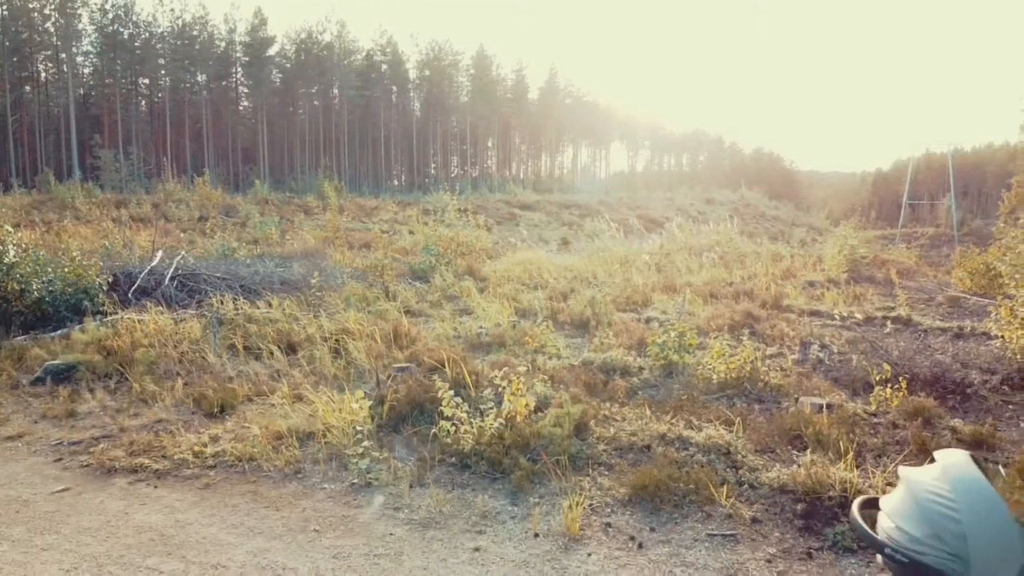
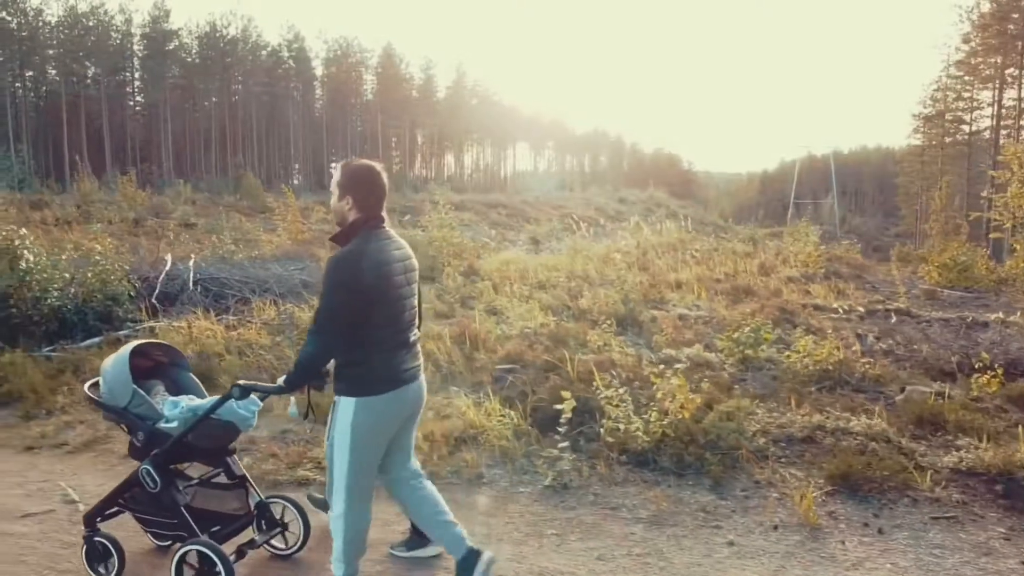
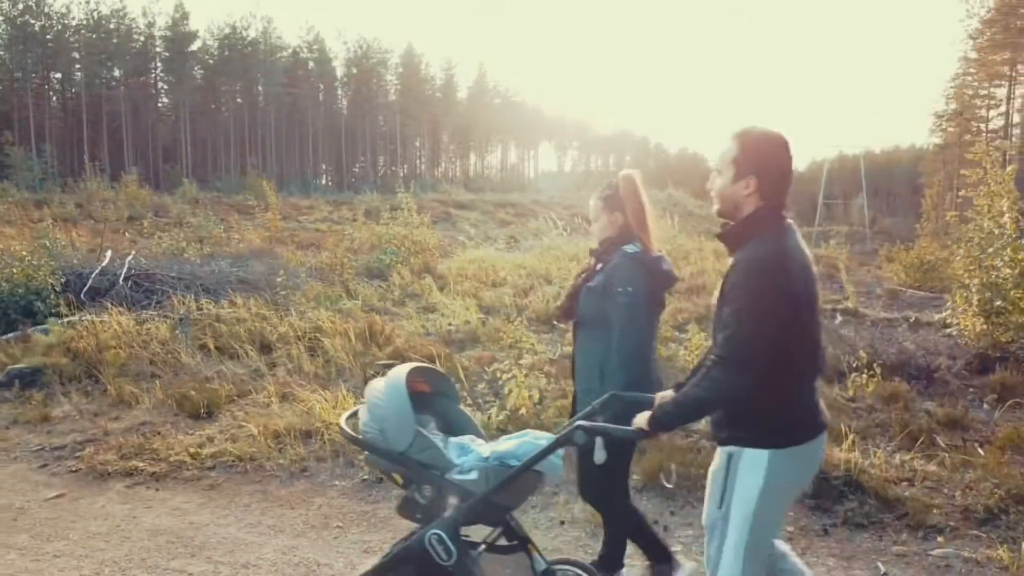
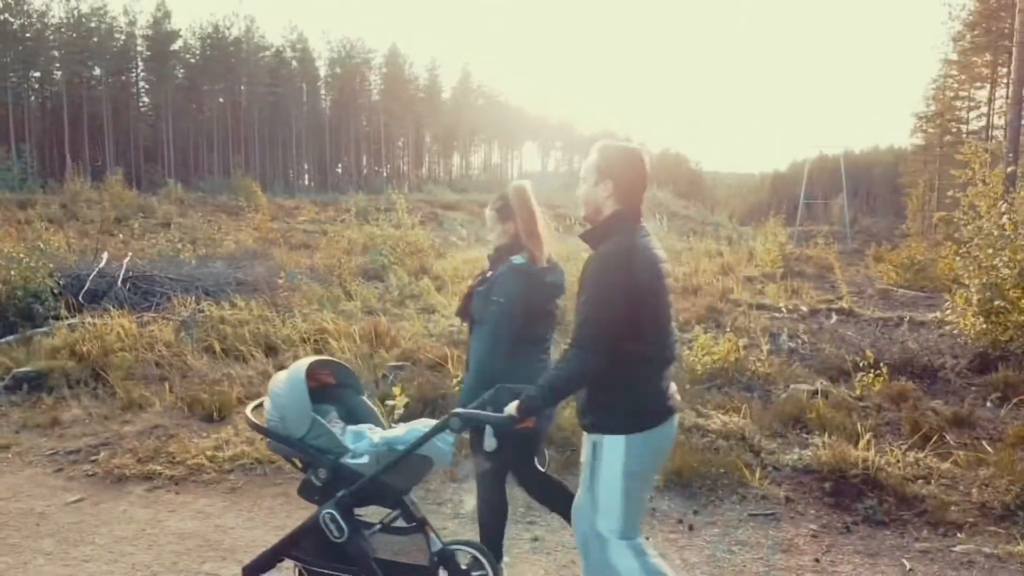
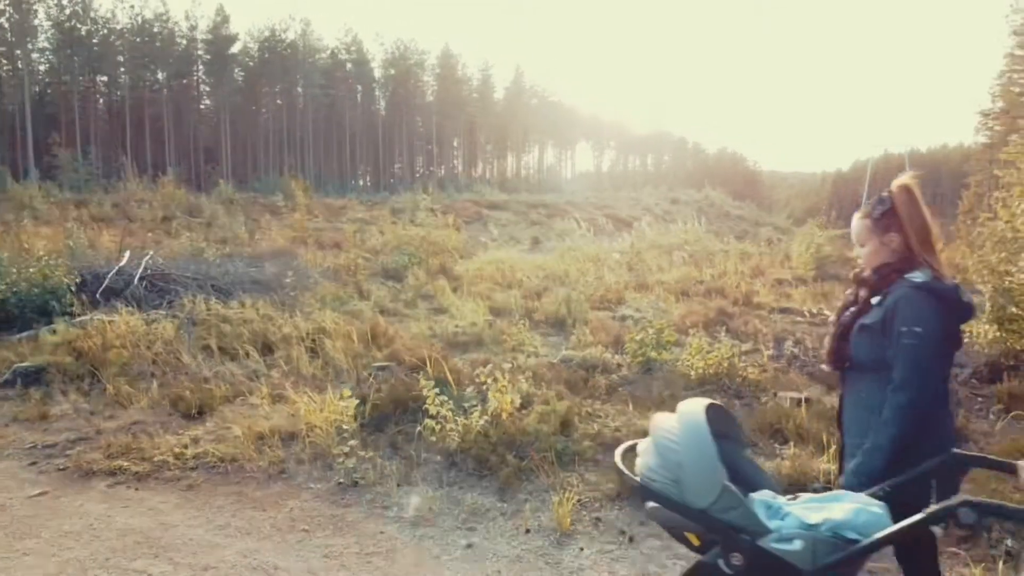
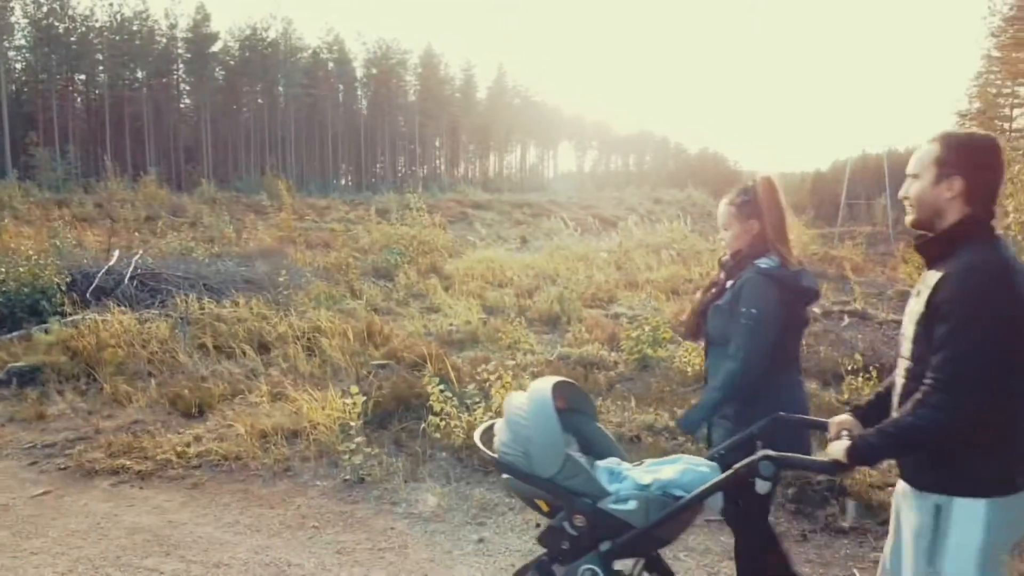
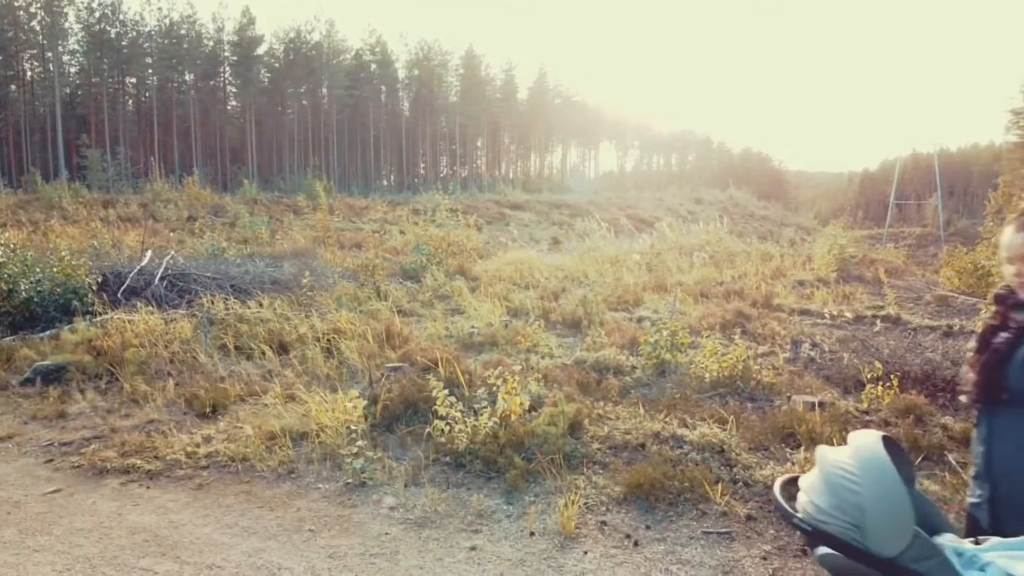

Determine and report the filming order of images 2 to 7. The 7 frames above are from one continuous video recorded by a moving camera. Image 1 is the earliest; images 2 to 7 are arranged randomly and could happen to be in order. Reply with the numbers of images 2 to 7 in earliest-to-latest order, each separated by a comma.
7, 5, 6, 3, 4, 2
